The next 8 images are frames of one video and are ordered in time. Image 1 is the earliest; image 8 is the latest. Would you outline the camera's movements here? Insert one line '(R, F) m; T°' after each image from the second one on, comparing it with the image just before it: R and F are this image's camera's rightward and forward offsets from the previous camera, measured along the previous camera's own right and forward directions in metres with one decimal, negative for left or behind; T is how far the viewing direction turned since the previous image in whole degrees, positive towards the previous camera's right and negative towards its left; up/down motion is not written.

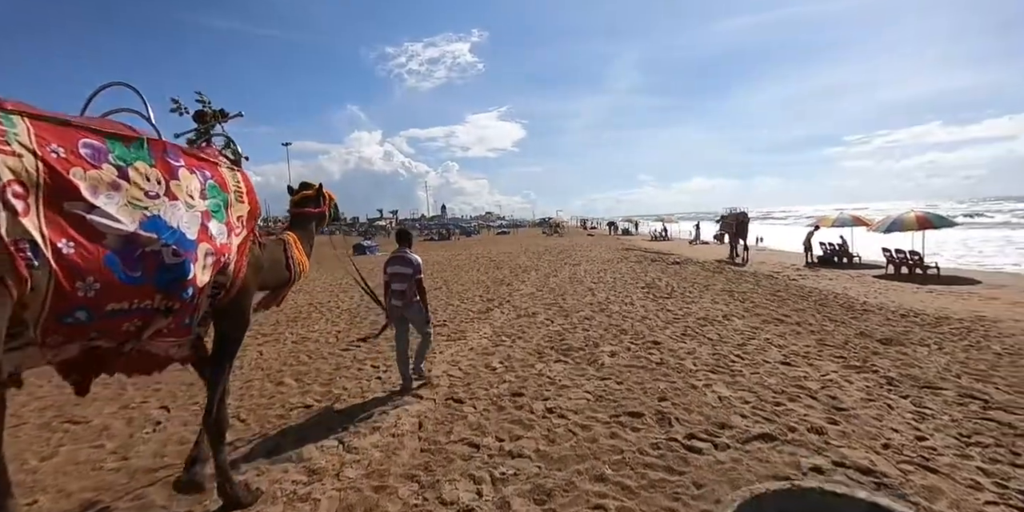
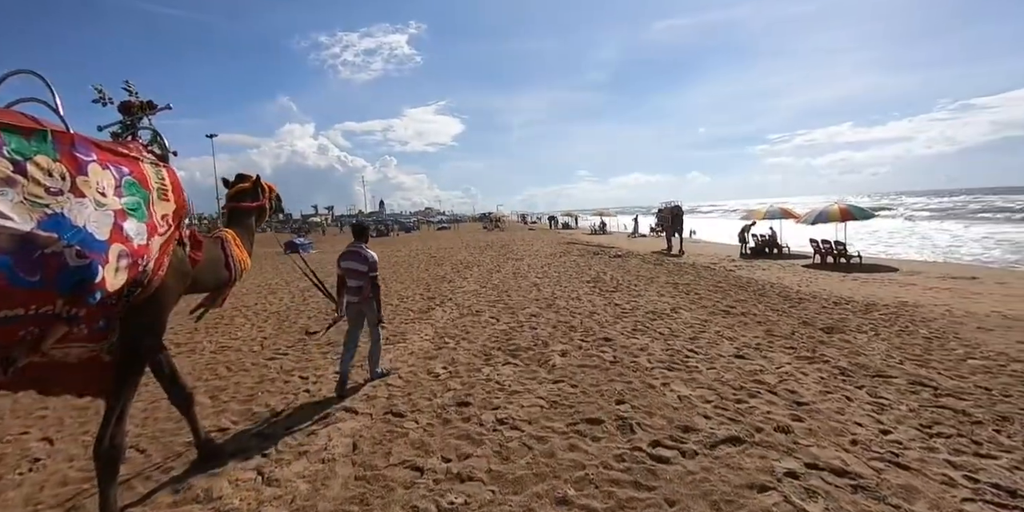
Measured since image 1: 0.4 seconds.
(0.0, +0.5) m; +7°
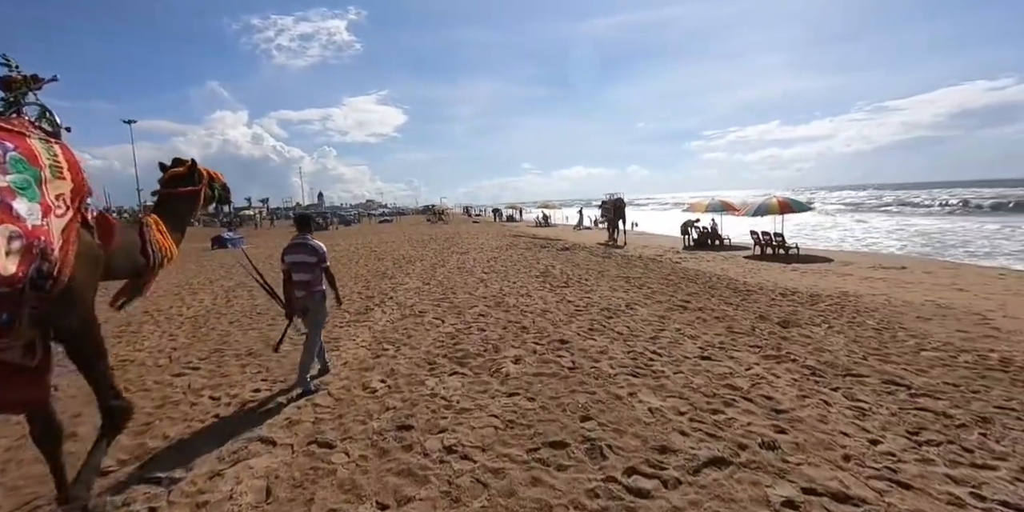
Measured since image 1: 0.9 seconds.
(0.0, +0.7) m; +7°
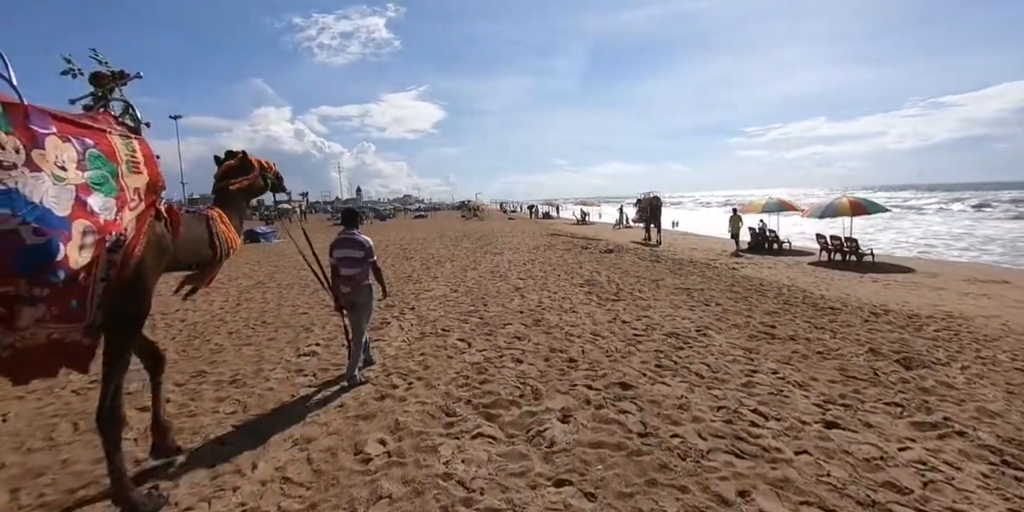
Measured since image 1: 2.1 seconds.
(-0.1, +1.3) m; -4°
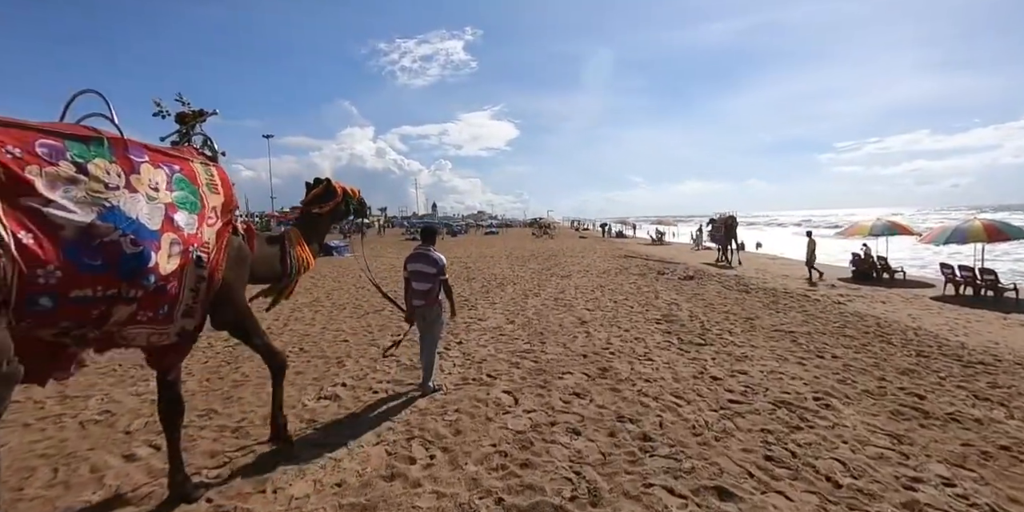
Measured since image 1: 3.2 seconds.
(+0.1, +1.1) m; -9°
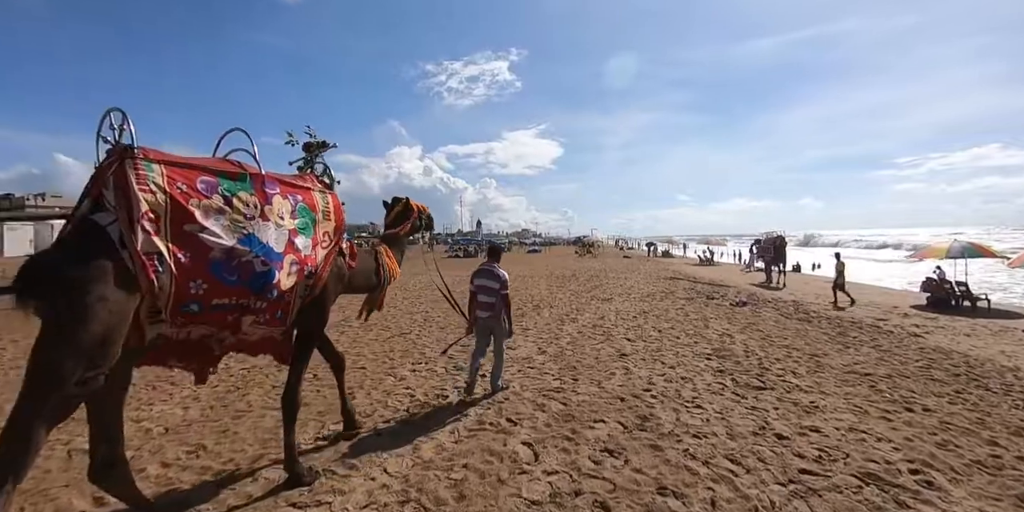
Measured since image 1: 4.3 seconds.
(+0.2, +0.6) m; -5°
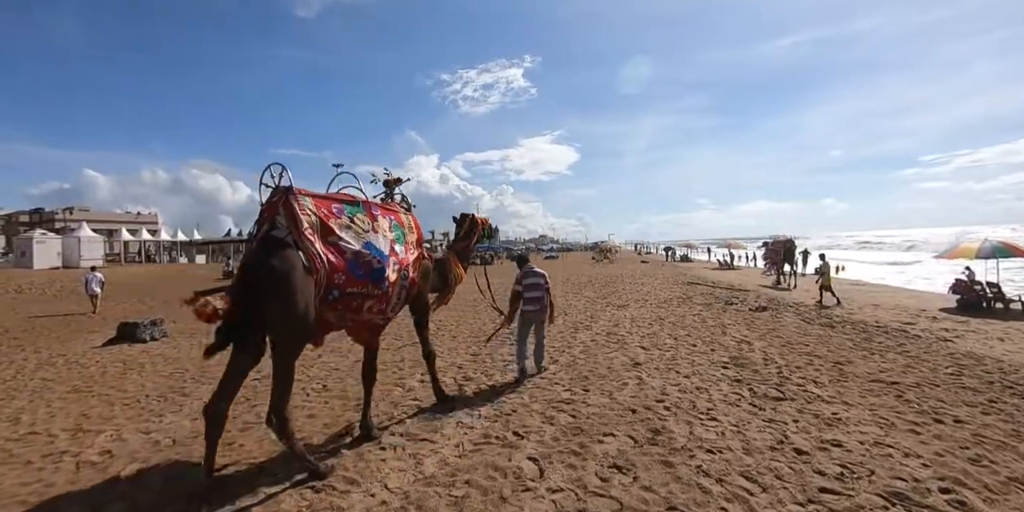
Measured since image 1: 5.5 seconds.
(+0.1, +0.1) m; -2°
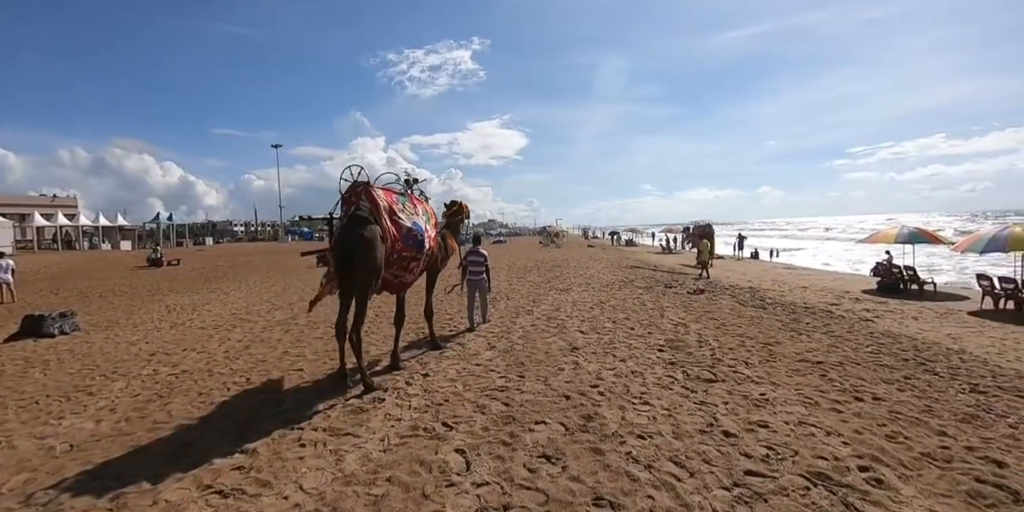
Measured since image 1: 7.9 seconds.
(+0.2, +0.2) m; +6°
